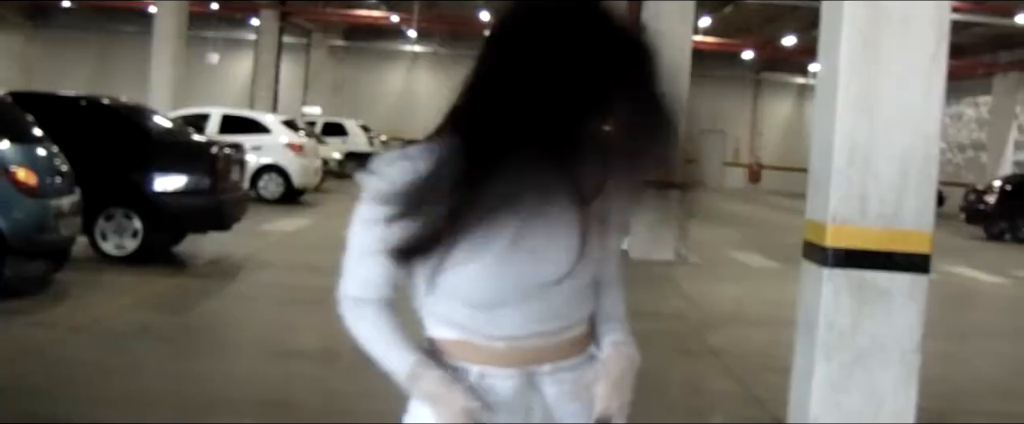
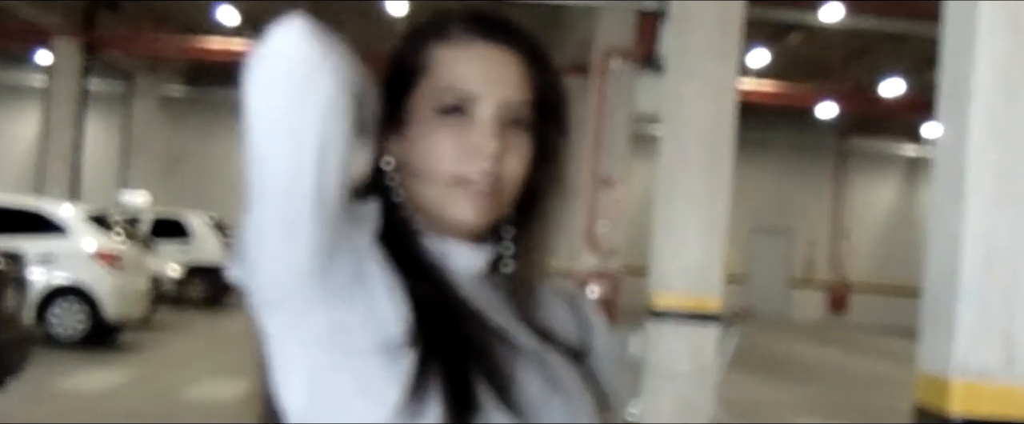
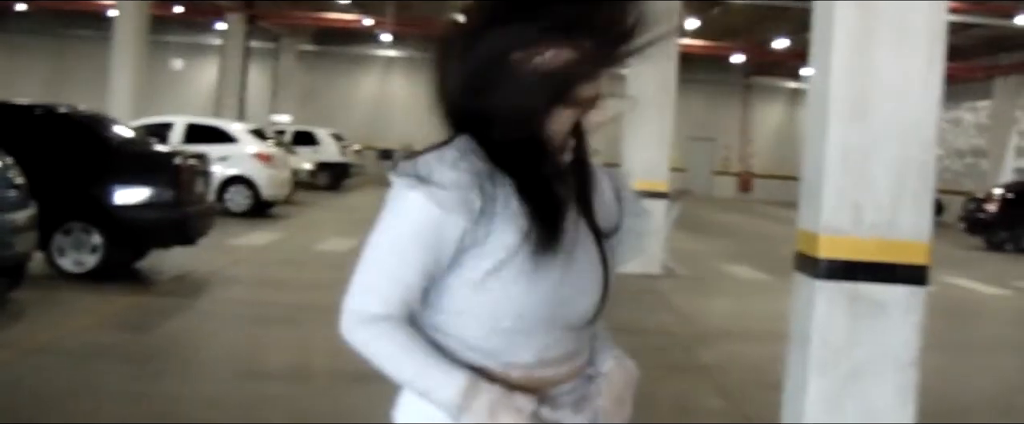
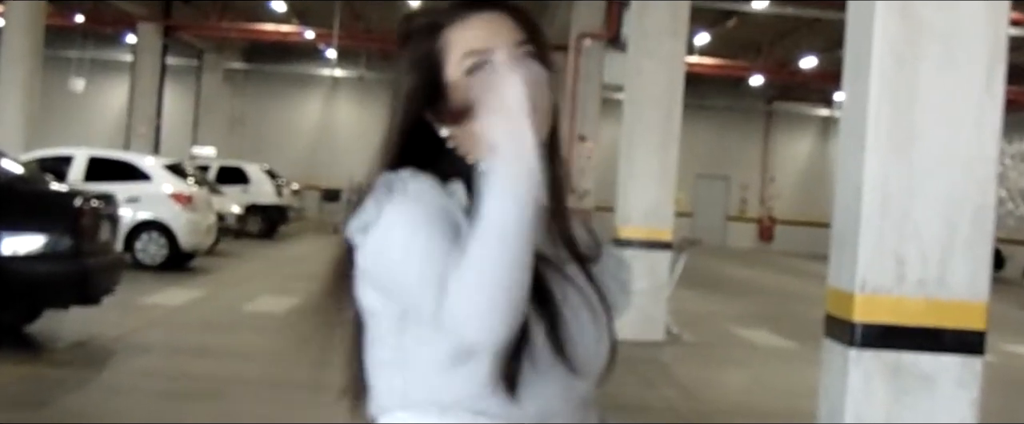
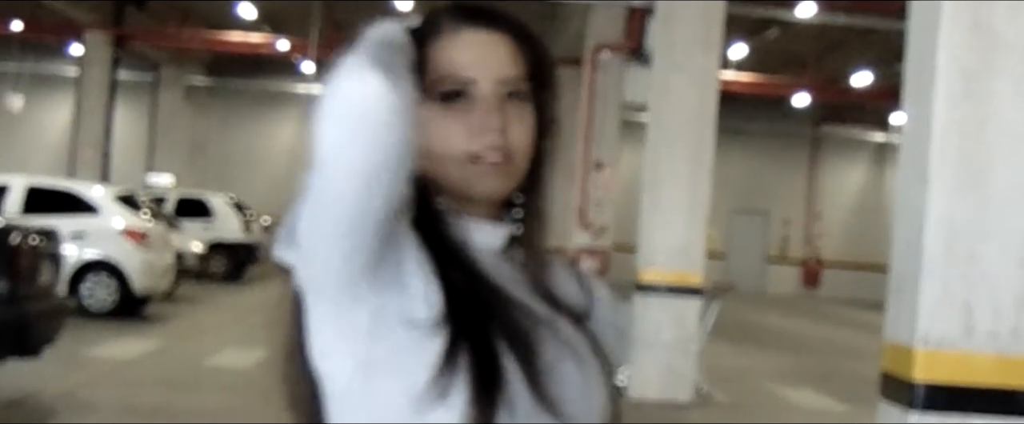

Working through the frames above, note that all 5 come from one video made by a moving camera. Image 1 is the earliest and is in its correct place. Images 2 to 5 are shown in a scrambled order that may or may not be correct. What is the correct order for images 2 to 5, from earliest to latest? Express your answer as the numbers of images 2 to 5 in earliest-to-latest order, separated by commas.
3, 4, 5, 2
